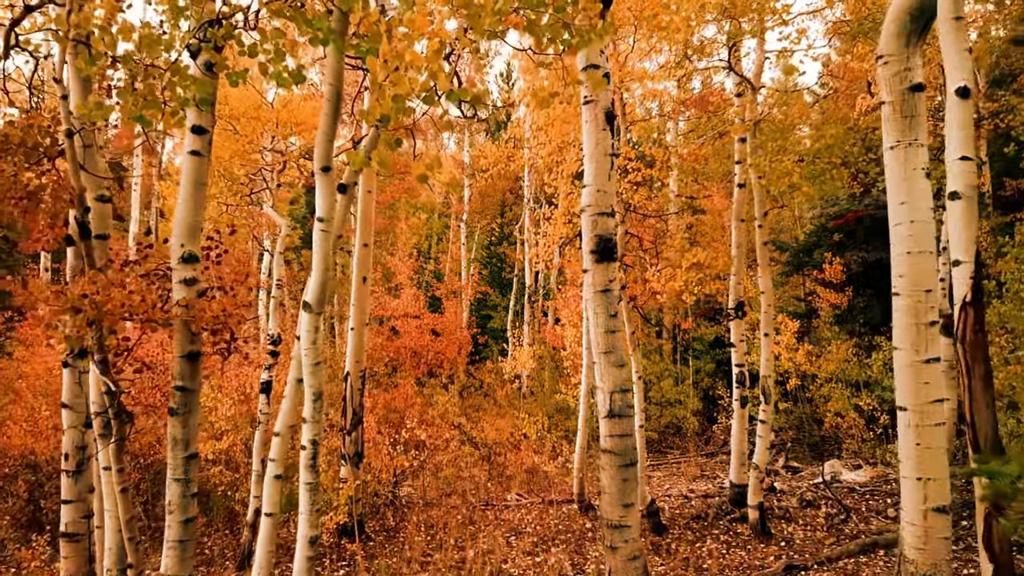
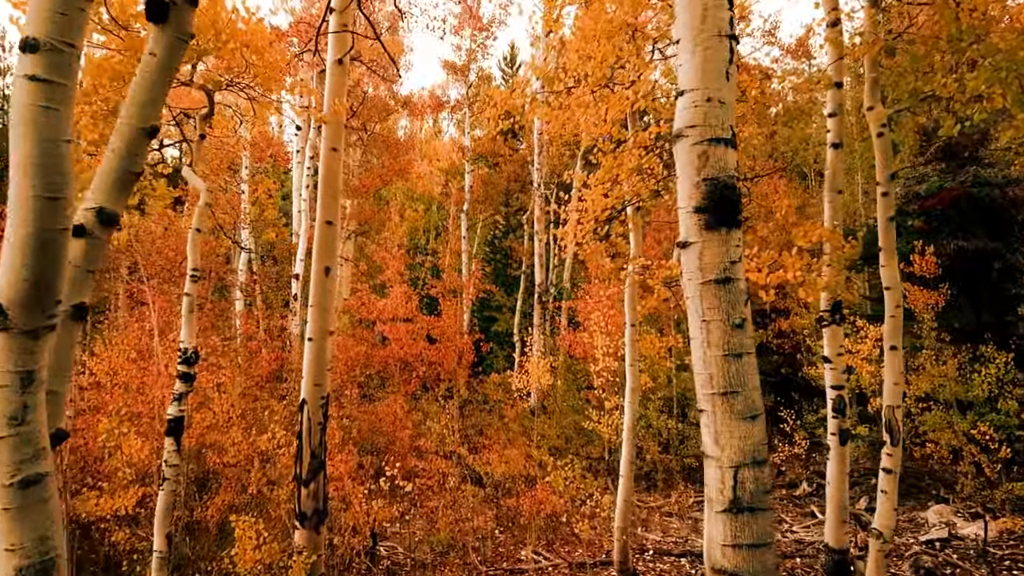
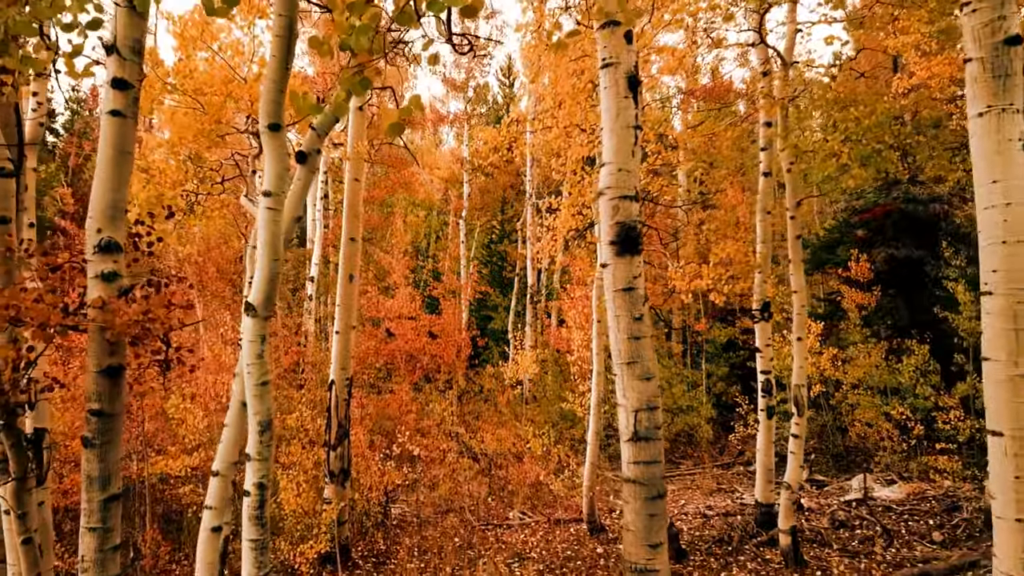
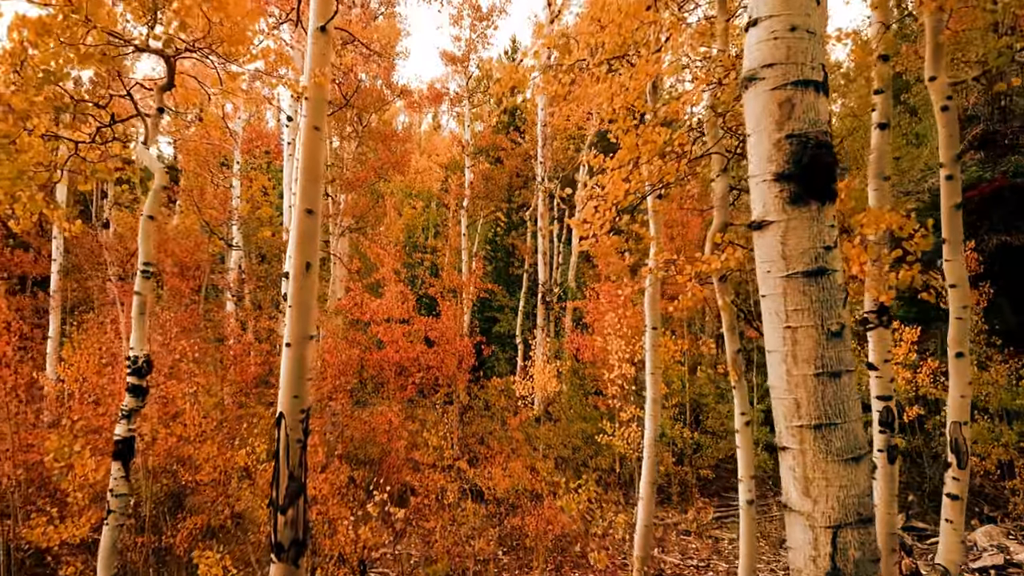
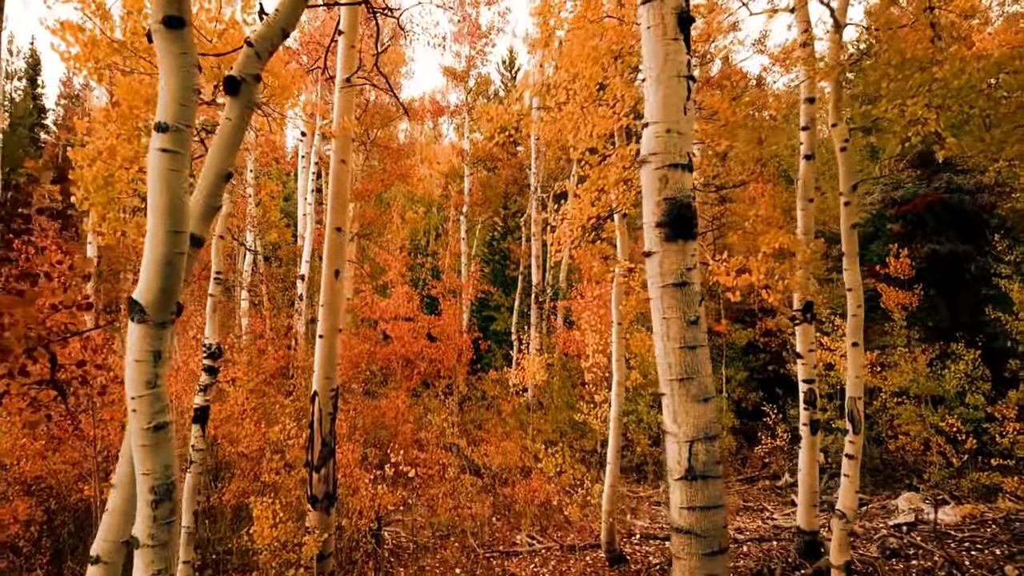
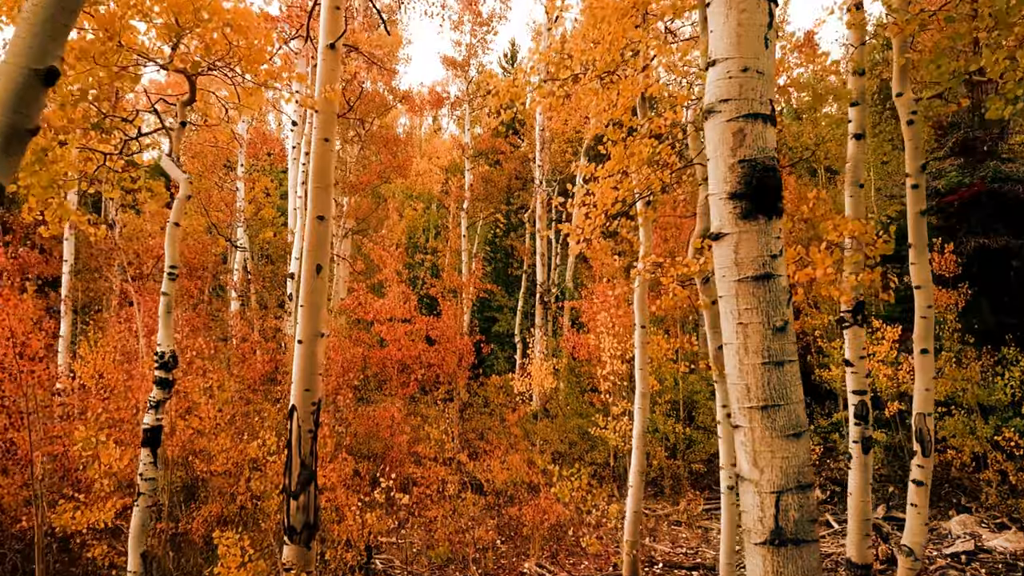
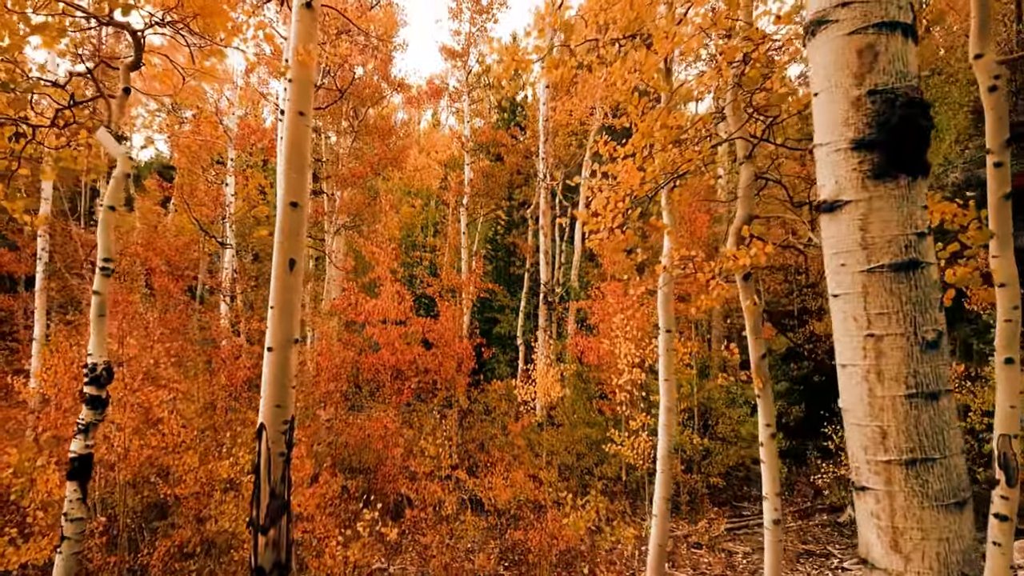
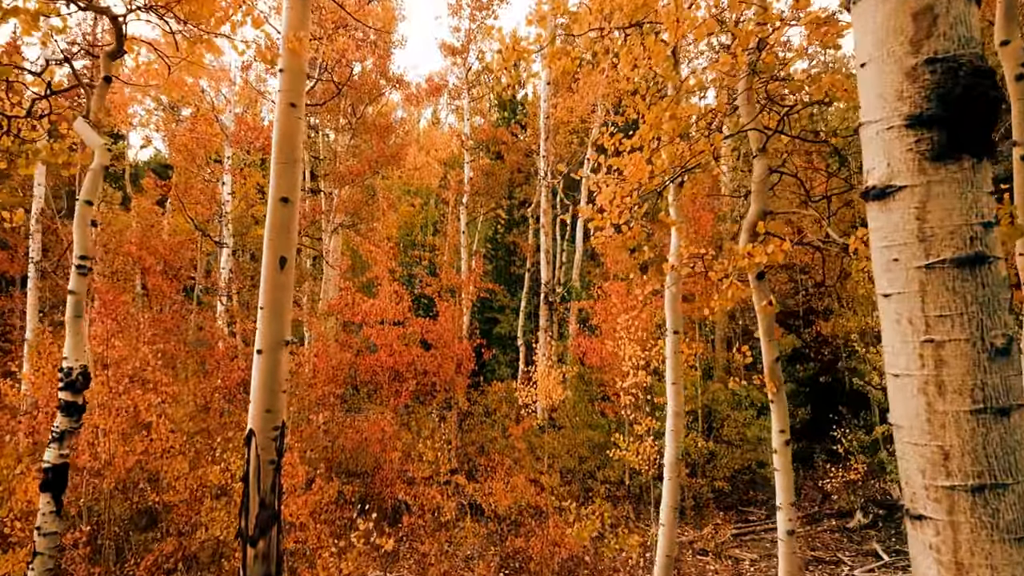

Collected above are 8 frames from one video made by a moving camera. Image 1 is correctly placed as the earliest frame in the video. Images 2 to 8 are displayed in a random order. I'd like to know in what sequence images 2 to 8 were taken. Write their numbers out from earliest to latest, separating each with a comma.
3, 5, 2, 6, 4, 7, 8
